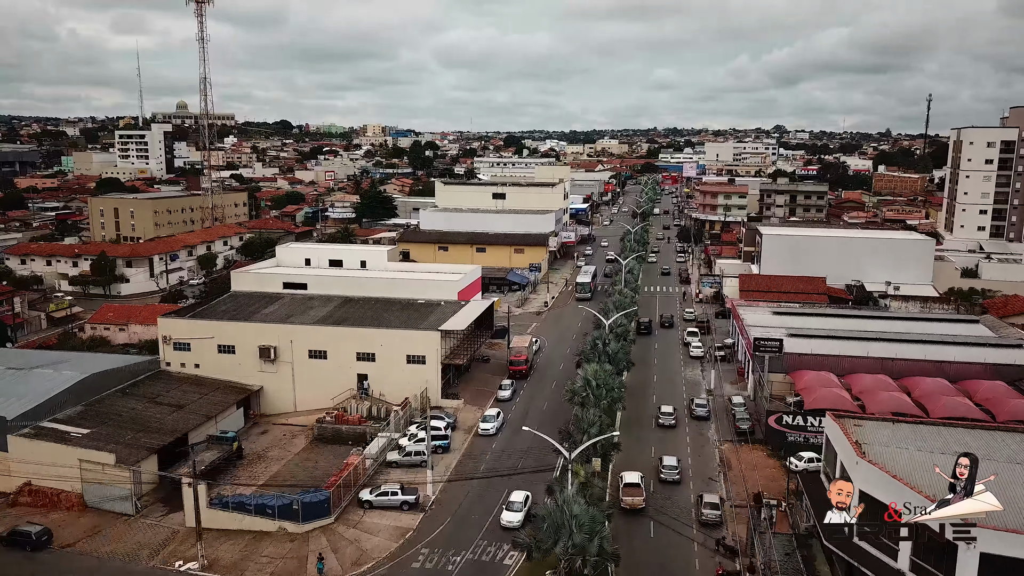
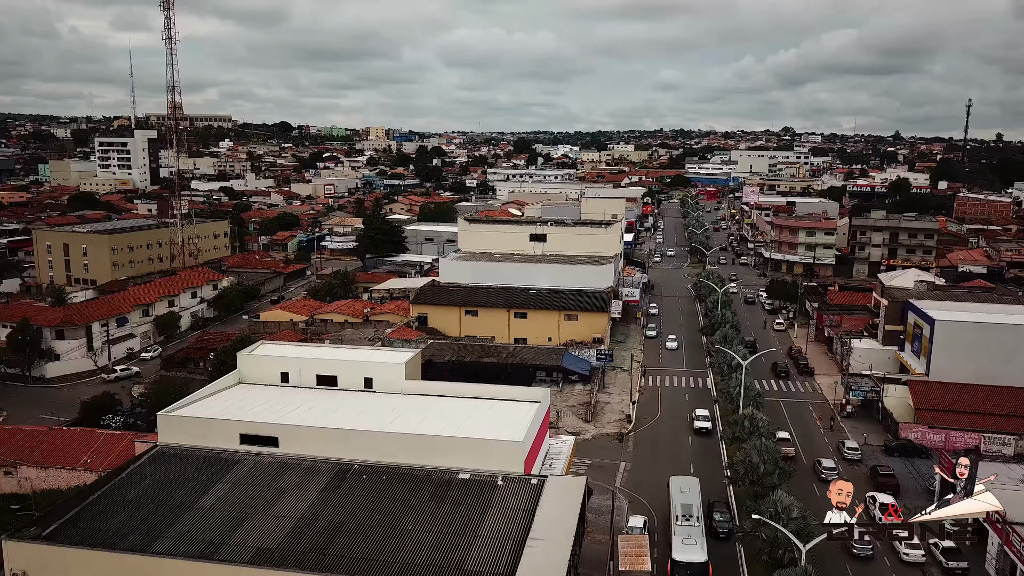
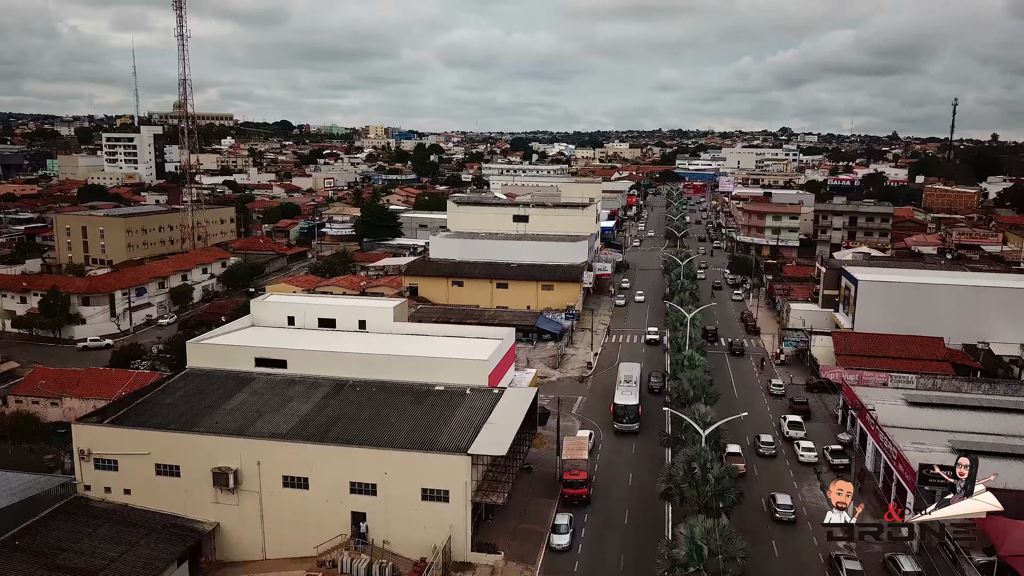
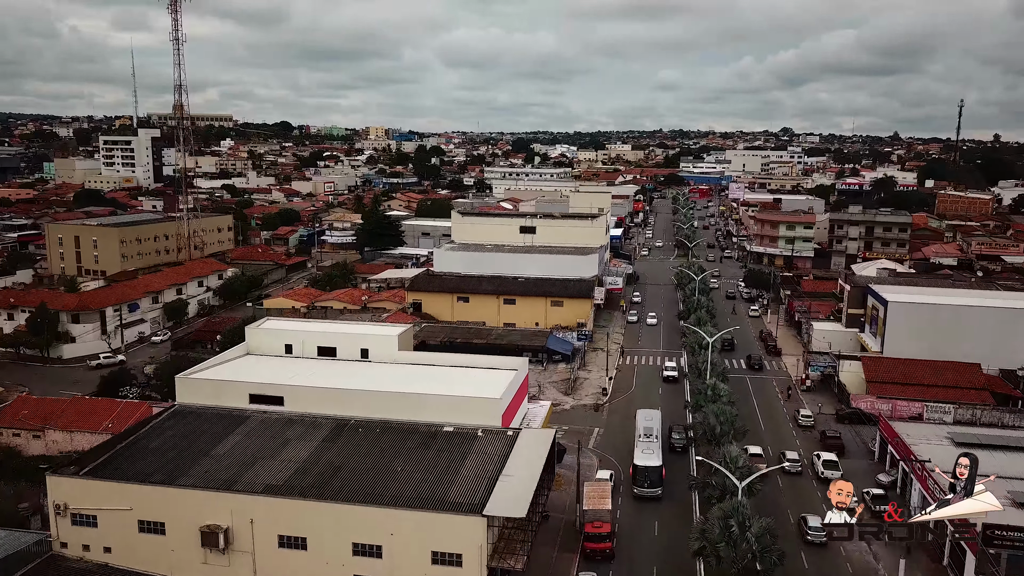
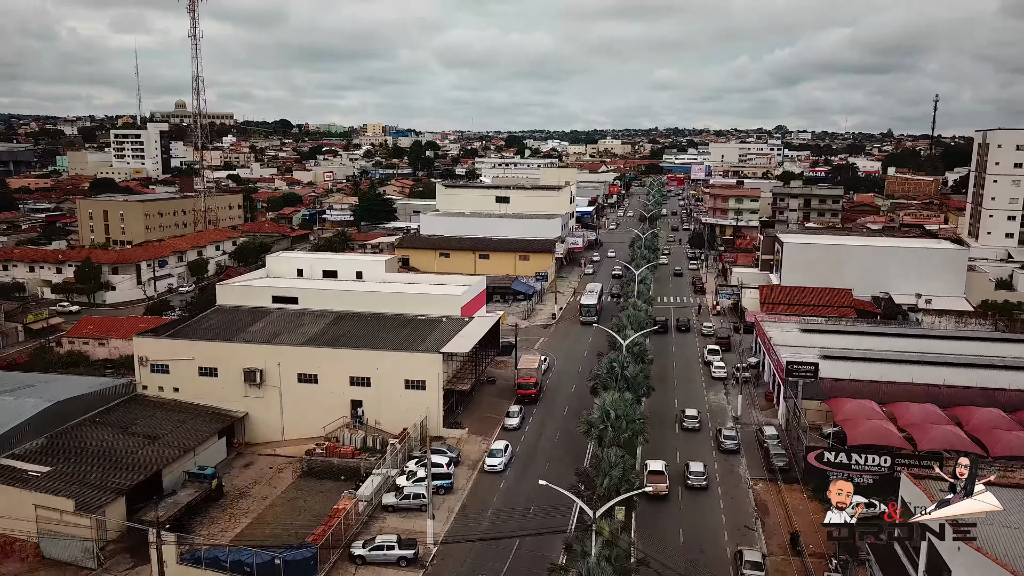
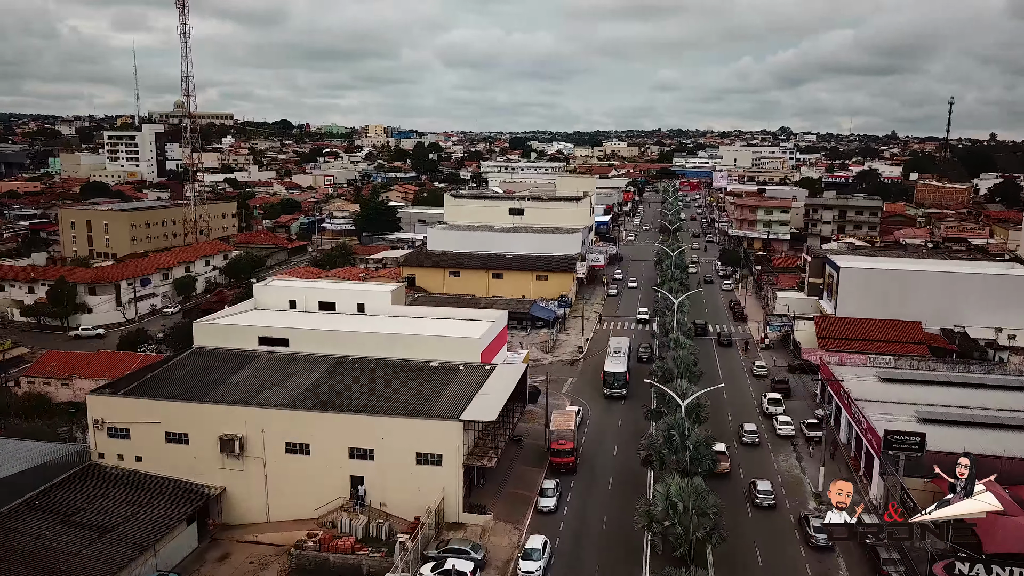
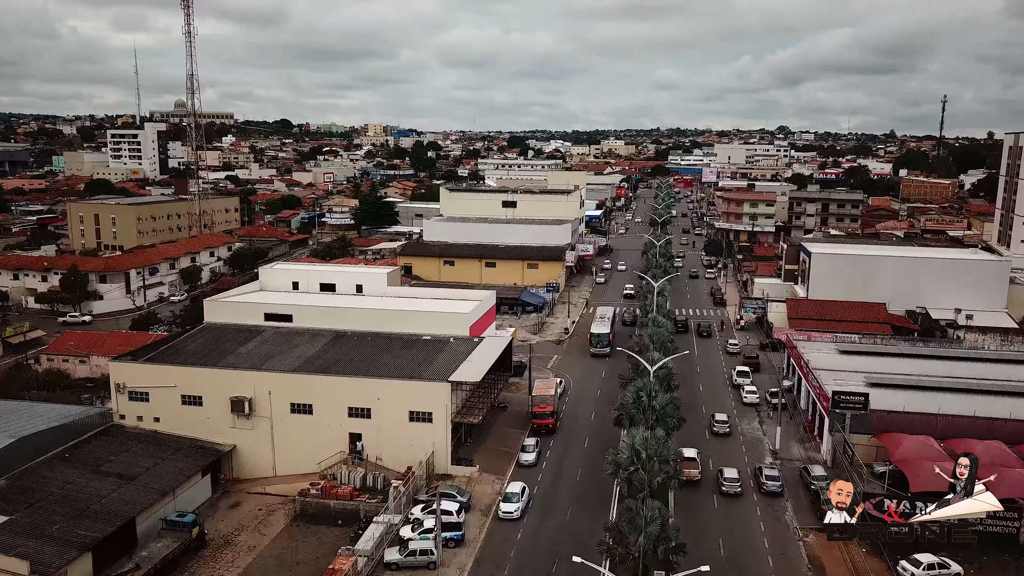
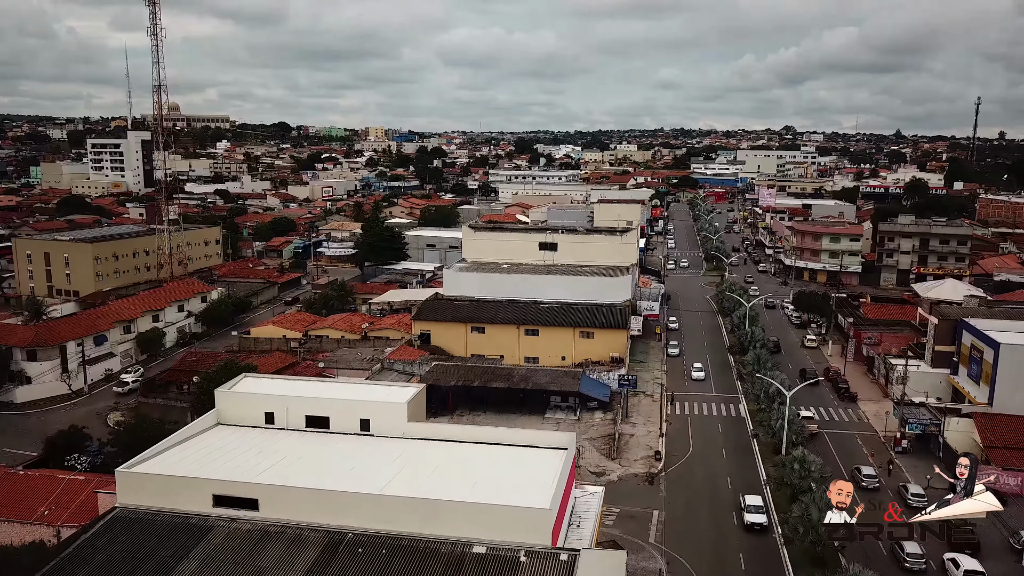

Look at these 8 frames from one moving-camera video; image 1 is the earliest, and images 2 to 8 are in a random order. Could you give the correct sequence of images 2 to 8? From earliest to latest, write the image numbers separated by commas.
5, 7, 6, 3, 4, 2, 8
